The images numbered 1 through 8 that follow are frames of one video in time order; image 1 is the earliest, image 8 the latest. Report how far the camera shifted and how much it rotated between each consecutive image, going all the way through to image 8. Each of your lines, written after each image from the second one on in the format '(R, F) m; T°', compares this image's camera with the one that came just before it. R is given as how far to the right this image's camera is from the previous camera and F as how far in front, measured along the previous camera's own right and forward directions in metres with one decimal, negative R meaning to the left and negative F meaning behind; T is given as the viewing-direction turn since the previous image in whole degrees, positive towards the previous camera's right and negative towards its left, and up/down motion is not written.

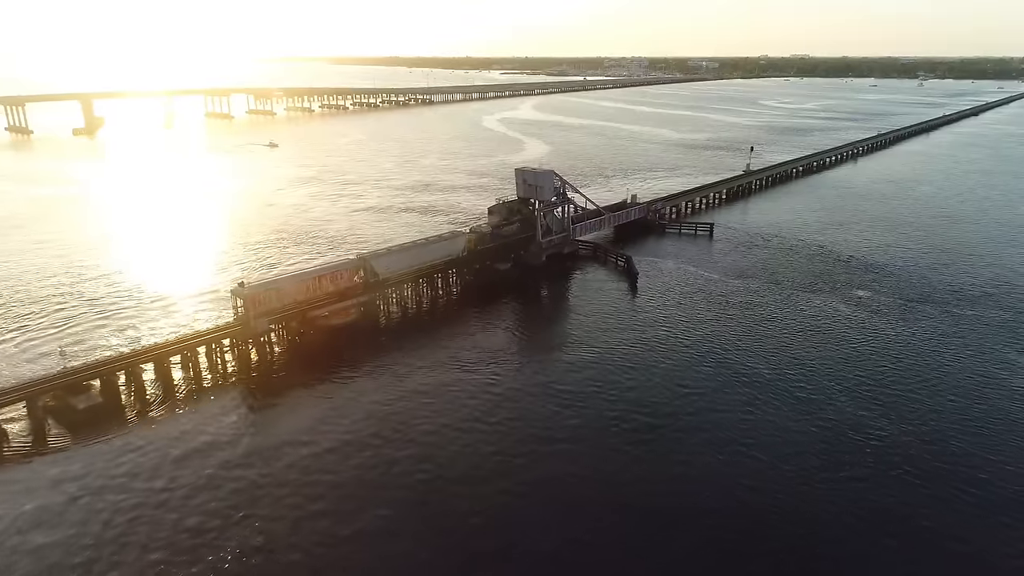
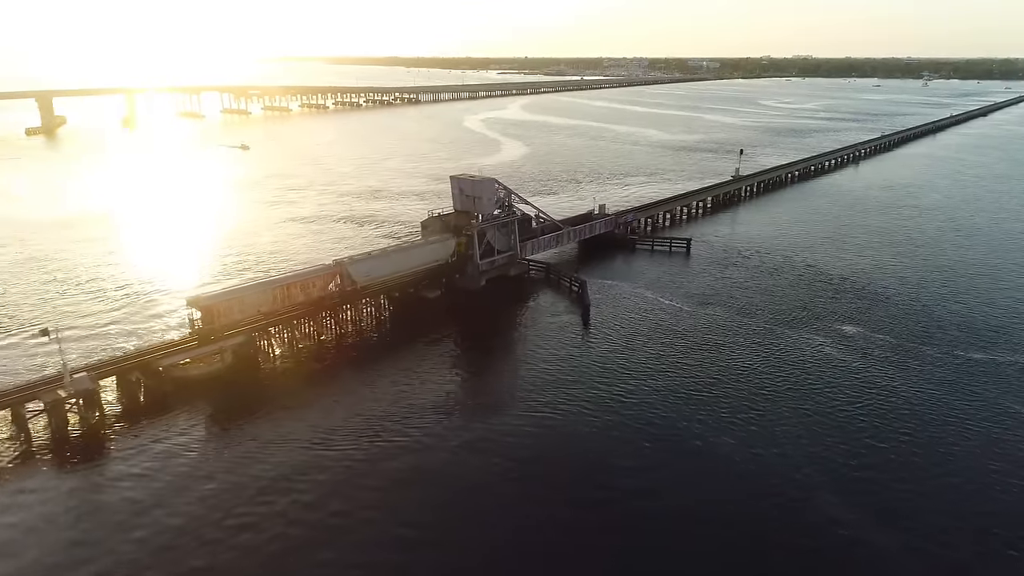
(+3.2, +6.0) m; 0°
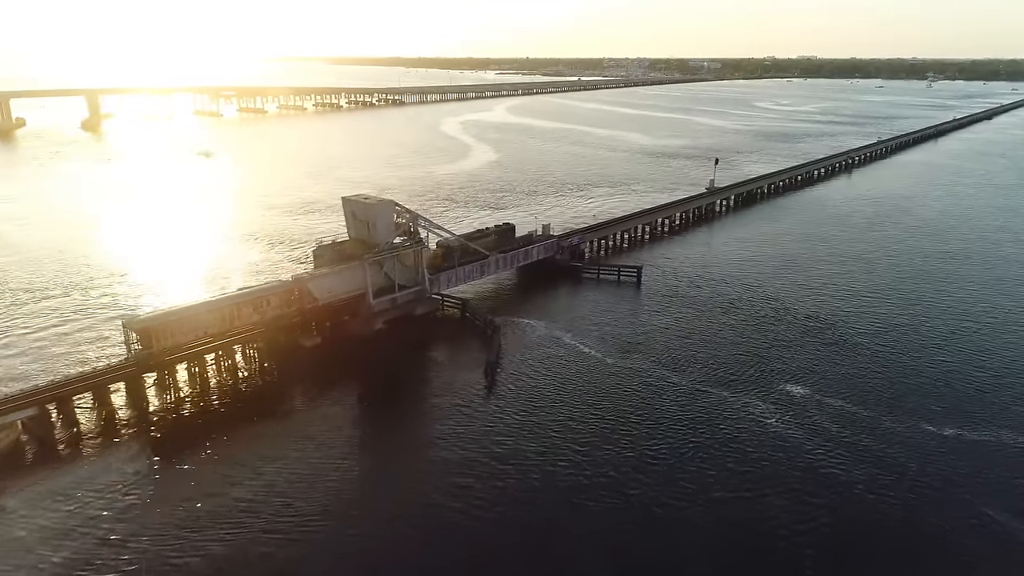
(+4.1, +5.2) m; 0°
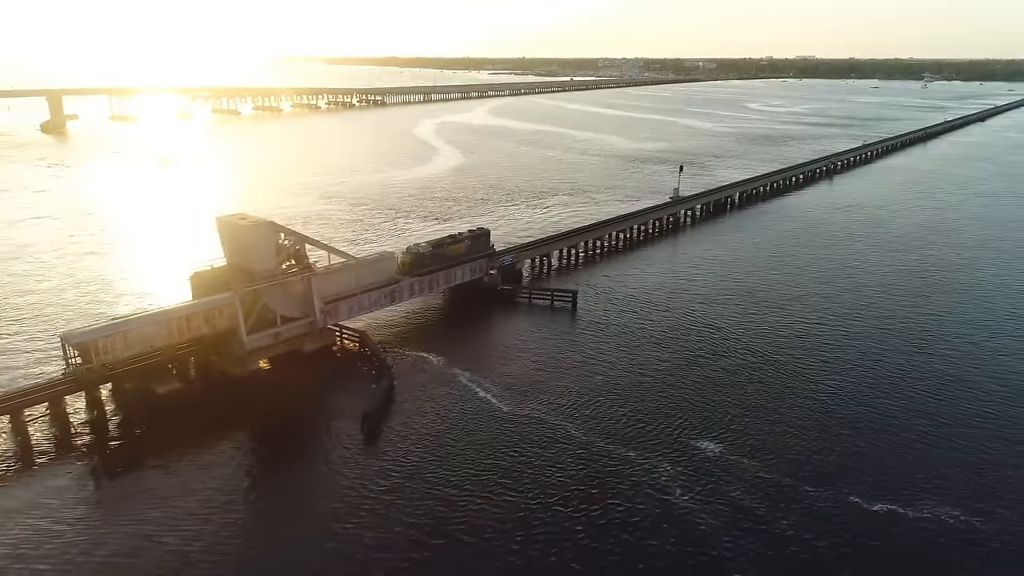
(+3.5, +3.6) m; 0°
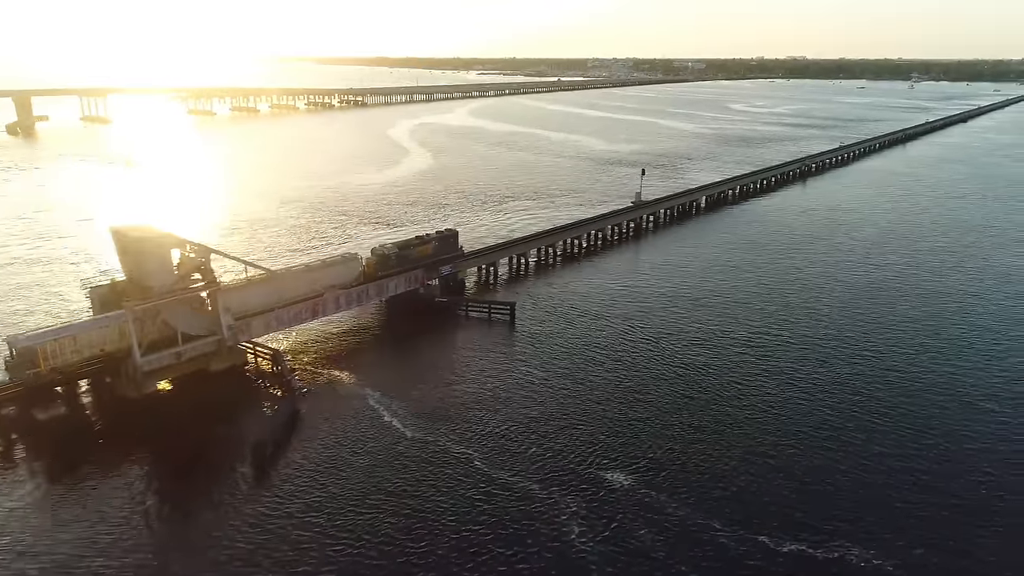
(+2.5, +1.6) m; 0°
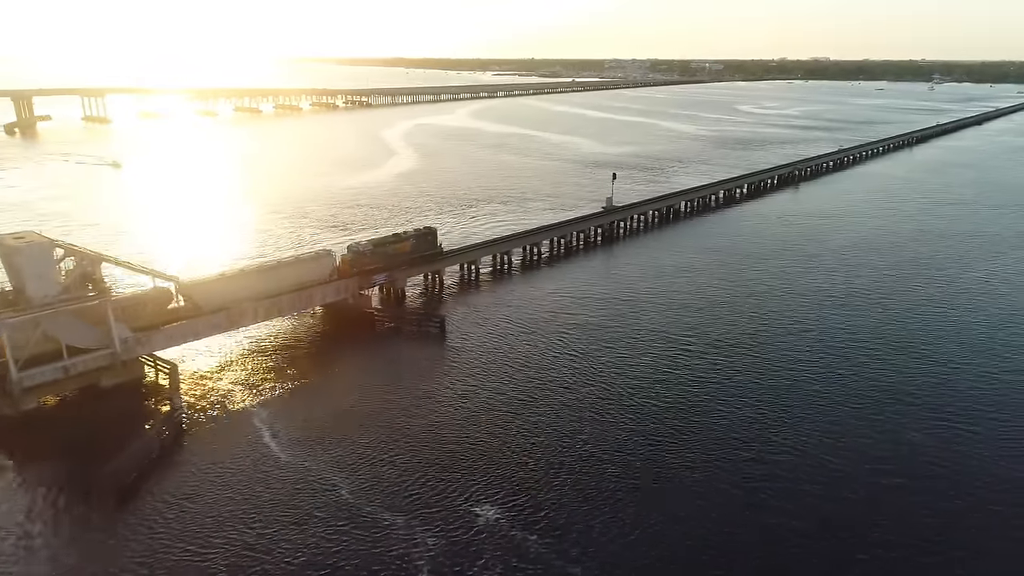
(+3.6, +1.6) m; -2°
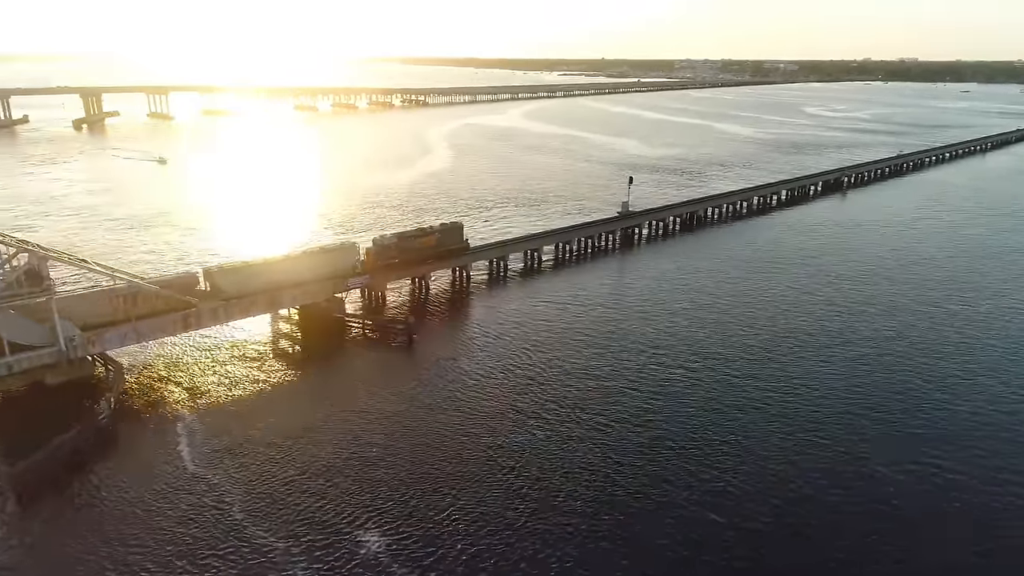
(+3.7, +1.6) m; -5°
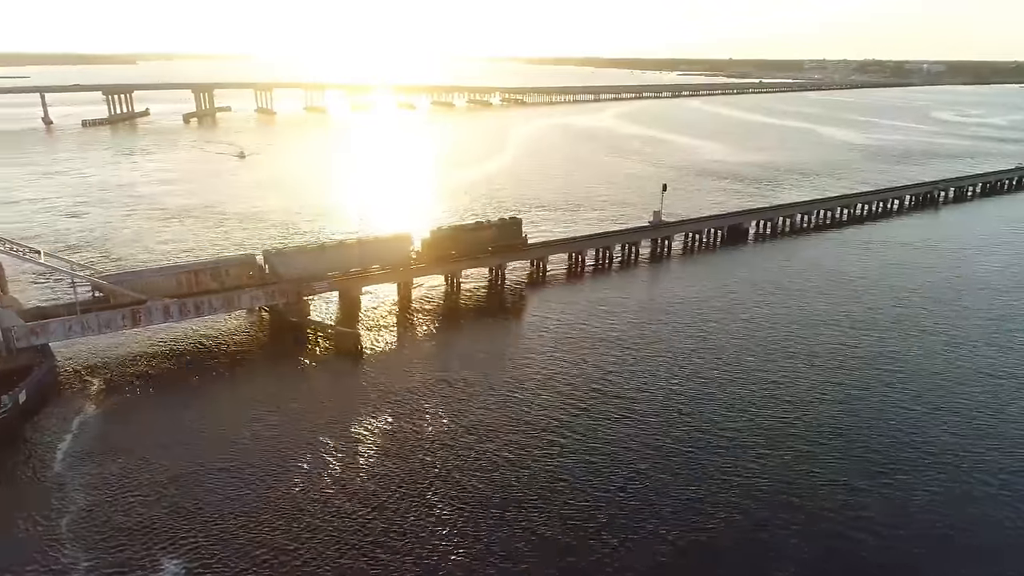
(+5.8, +2.6) m; -9°
